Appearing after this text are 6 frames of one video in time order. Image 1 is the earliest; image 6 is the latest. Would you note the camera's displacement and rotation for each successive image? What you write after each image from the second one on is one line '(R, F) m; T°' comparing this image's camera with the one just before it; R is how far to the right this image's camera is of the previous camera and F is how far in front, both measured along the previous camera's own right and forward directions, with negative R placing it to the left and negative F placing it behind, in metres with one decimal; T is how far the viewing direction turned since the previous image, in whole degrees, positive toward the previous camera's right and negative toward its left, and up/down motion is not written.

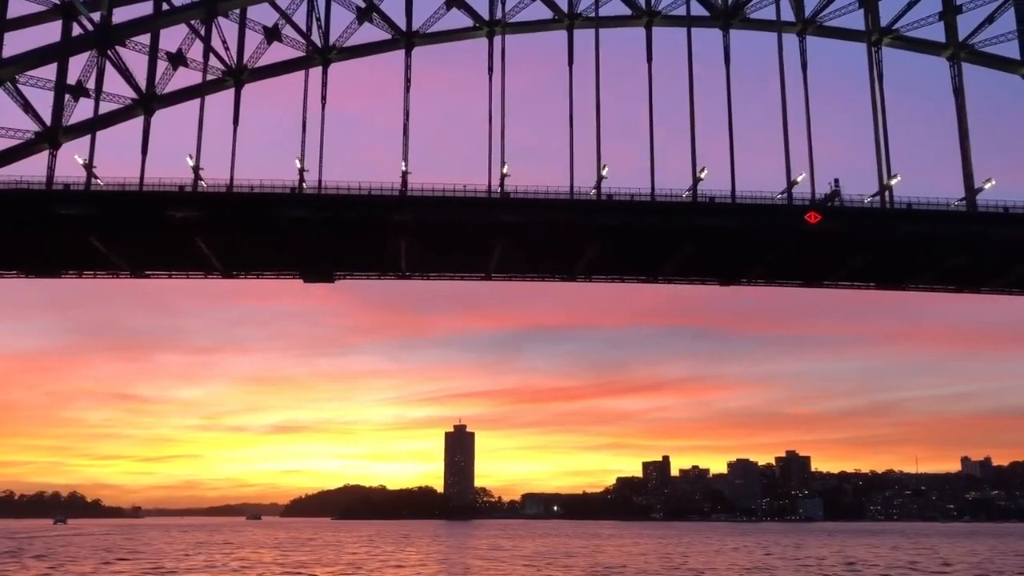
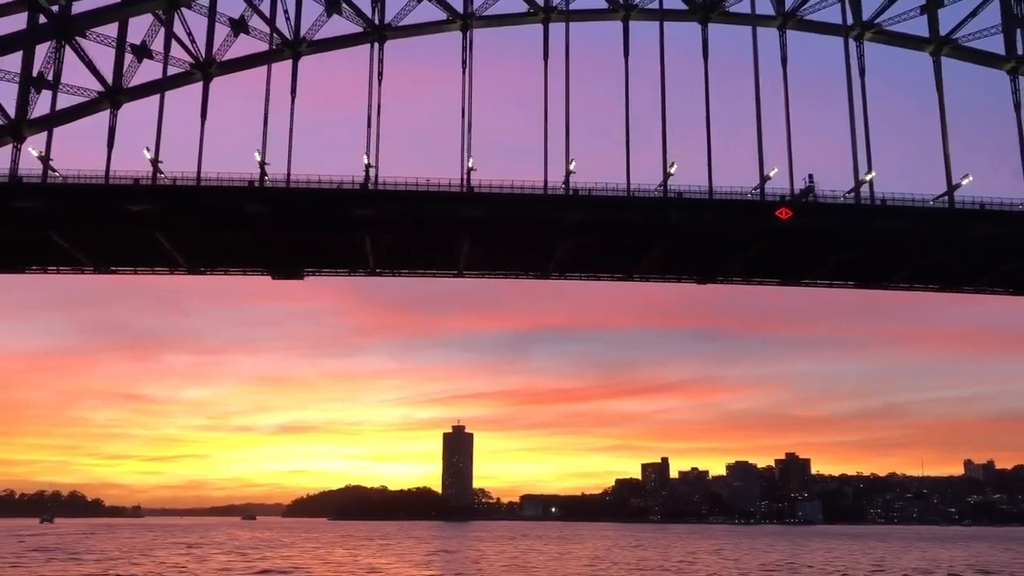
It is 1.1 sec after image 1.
(+1.7, +0.8) m; 0°
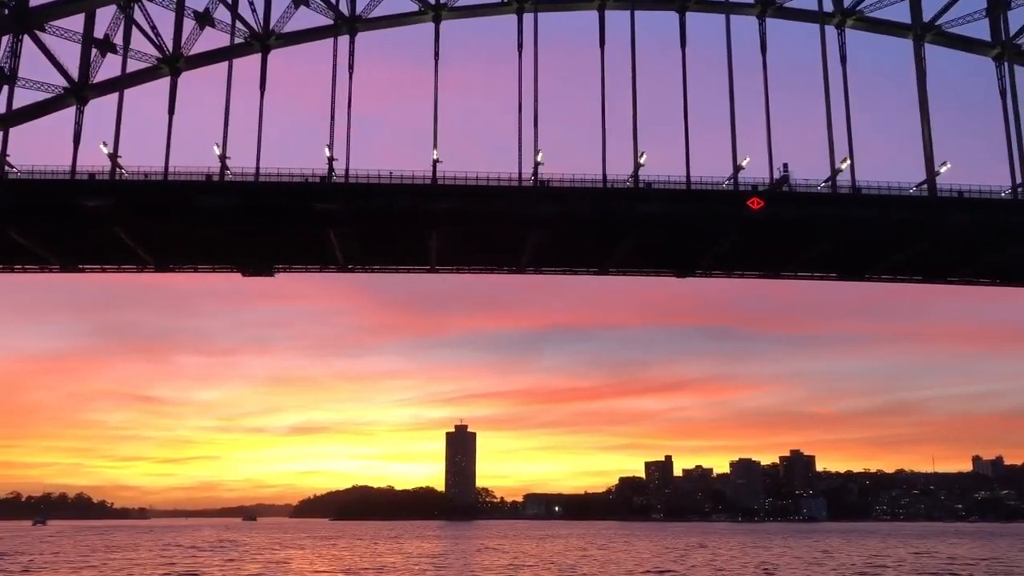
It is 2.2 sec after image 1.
(+1.7, +0.8) m; -1°
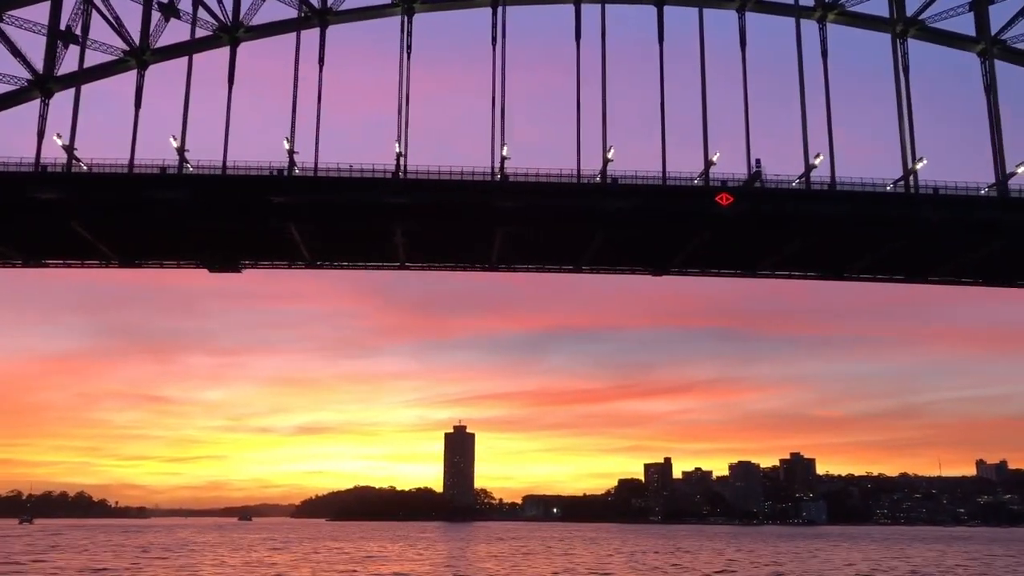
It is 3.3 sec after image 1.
(+1.8, +0.9) m; 0°
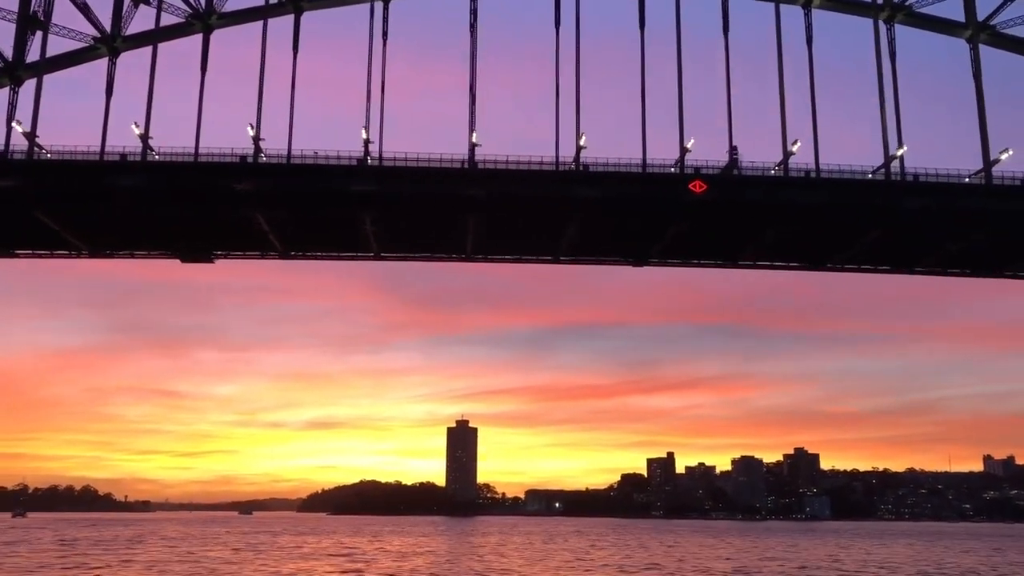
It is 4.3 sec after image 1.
(+1.6, +0.8) m; -1°
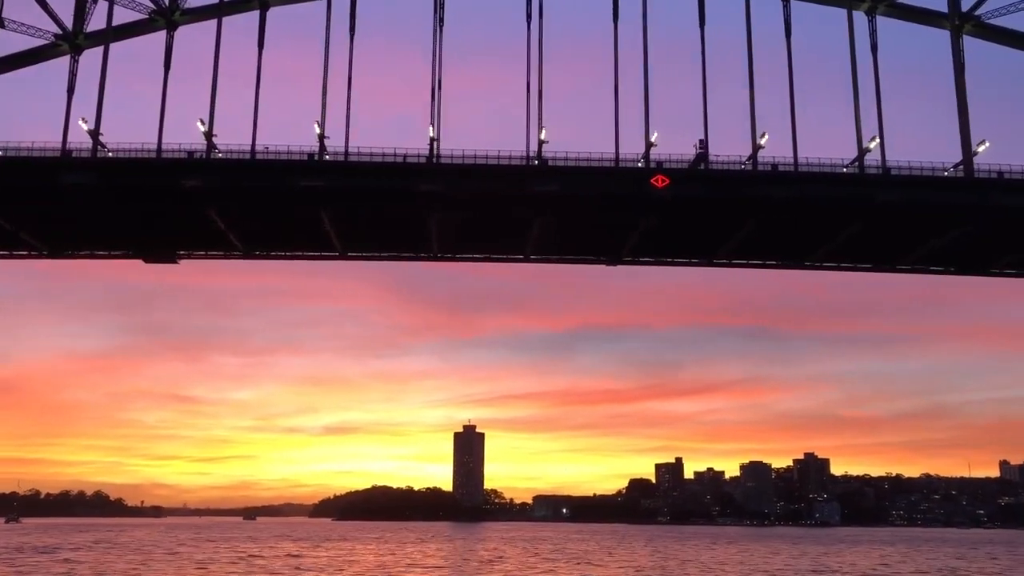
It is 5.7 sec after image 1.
(+2.2, +1.1) m; -1°
